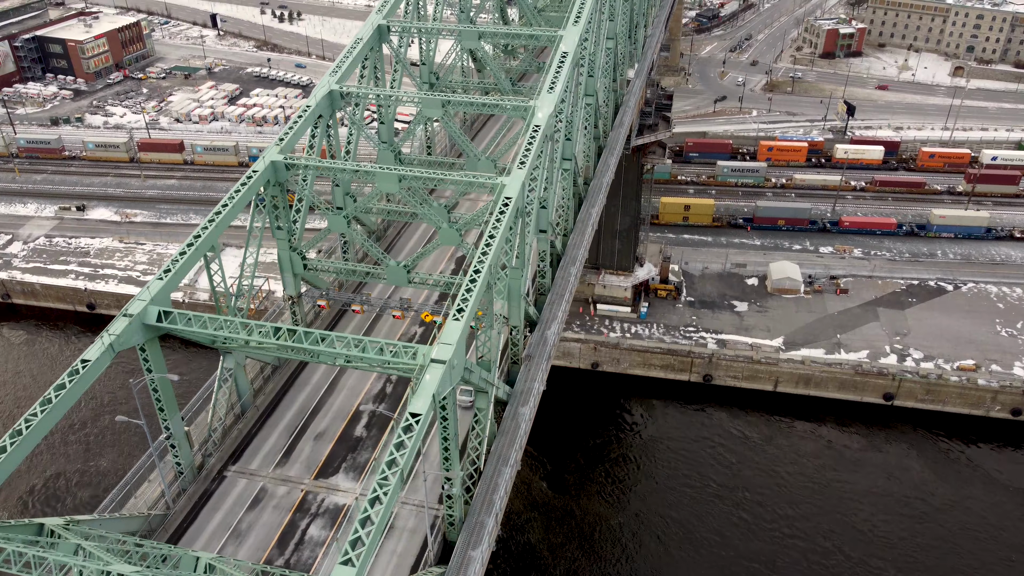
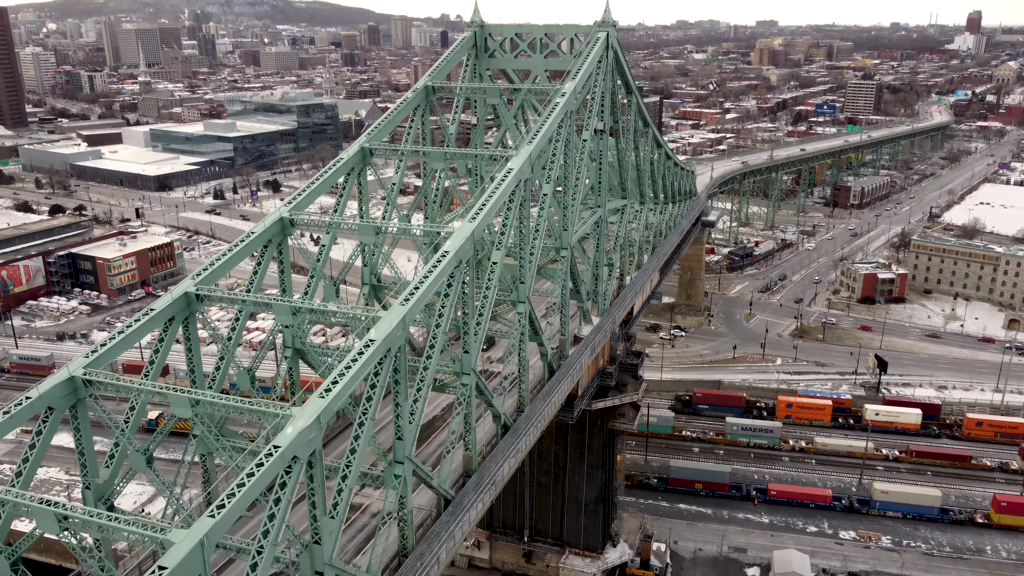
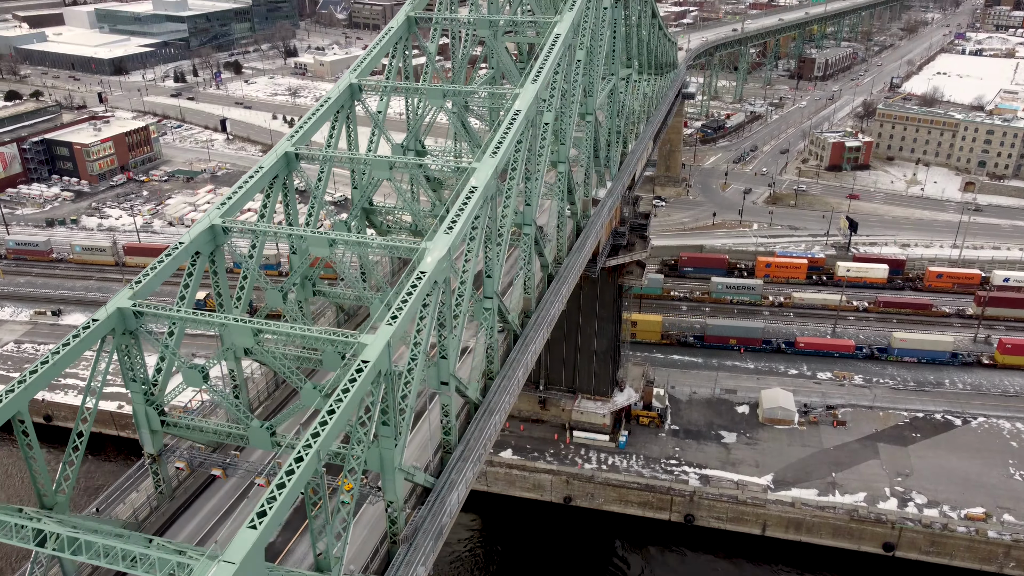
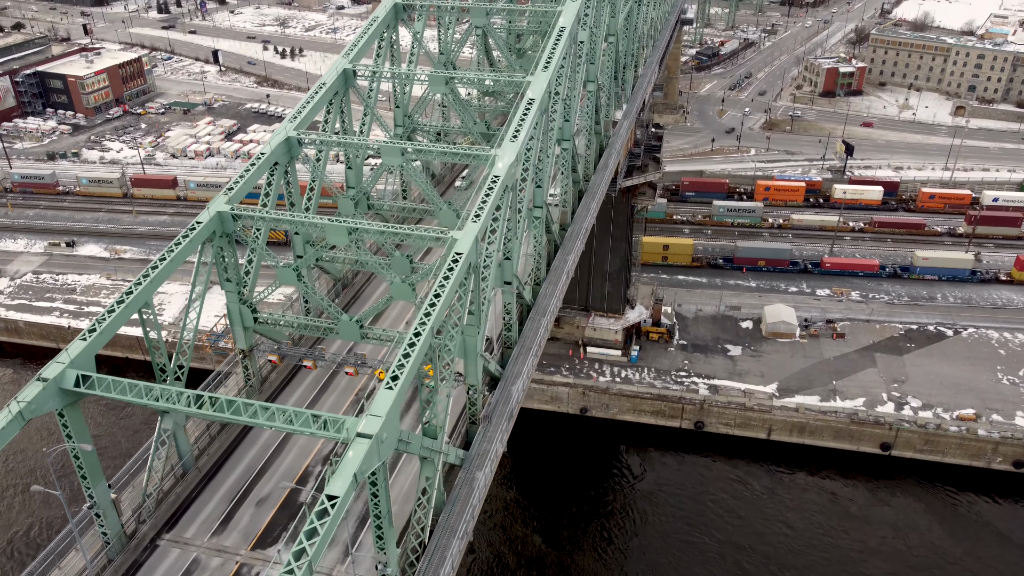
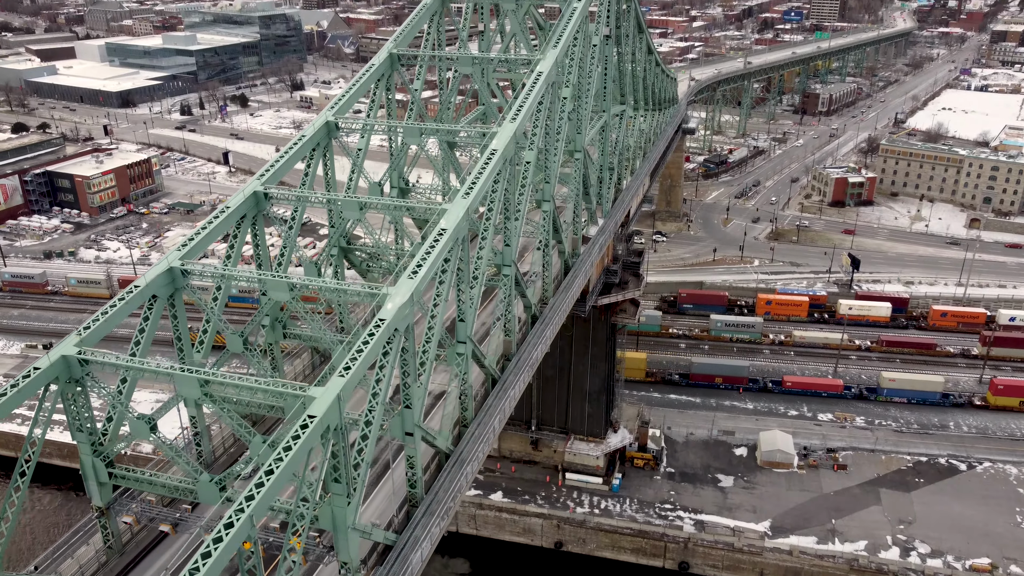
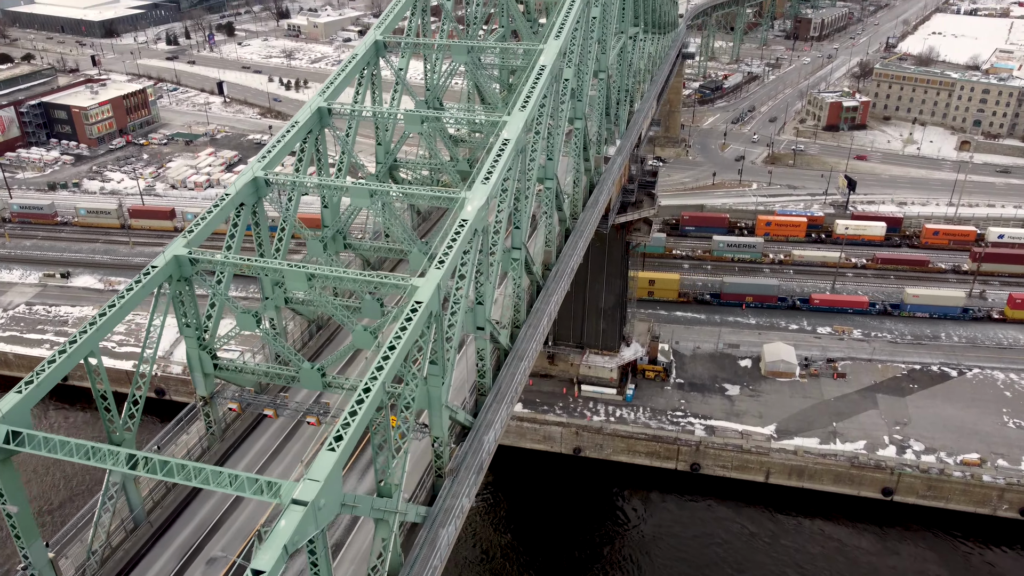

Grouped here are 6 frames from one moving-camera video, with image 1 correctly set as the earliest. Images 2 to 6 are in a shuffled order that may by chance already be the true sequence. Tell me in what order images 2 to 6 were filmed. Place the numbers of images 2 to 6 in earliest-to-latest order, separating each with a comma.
4, 6, 3, 5, 2
